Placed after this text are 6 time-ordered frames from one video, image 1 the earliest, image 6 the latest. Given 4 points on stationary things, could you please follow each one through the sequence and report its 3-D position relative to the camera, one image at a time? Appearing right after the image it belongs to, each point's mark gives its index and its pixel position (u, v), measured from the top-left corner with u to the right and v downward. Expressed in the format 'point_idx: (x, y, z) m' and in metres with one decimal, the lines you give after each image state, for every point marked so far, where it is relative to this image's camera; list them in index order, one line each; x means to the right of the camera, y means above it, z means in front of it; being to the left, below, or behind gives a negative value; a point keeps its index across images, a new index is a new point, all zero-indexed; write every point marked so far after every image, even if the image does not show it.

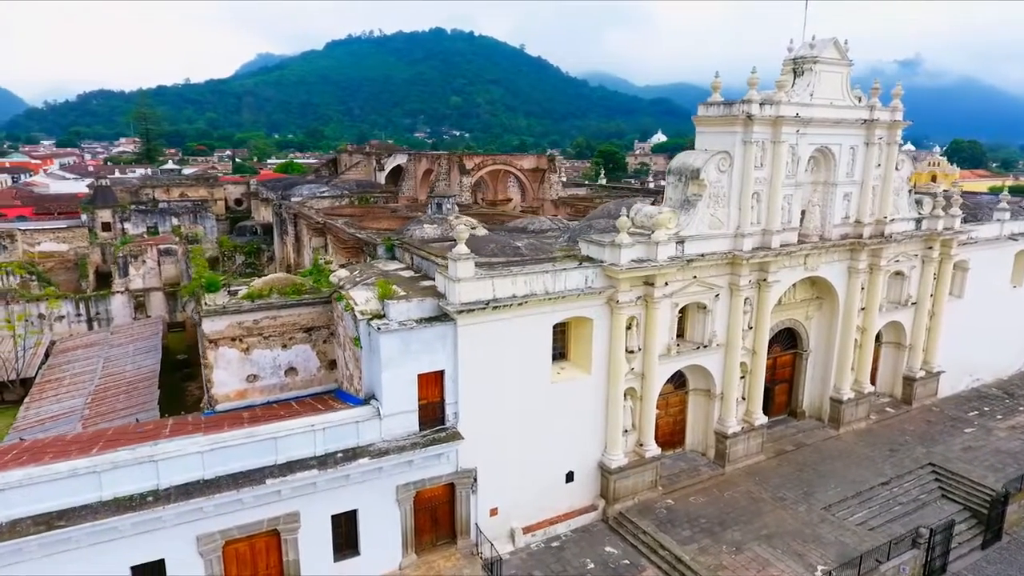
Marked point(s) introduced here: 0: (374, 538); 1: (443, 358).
0: (-3.4, -6.2, +15.9) m
1: (-1.7, -1.7, +16.0) m
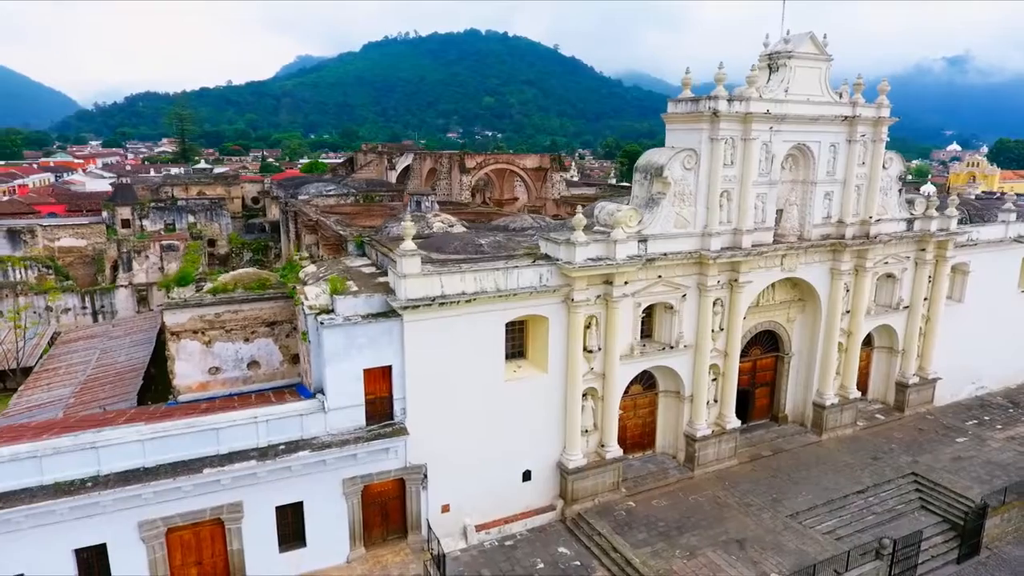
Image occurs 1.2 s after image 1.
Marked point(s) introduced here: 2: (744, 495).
0: (-4.8, -6.1, +16.1) m
1: (-3.1, -1.6, +16.1) m
2: (+7.1, -6.3, +19.7) m
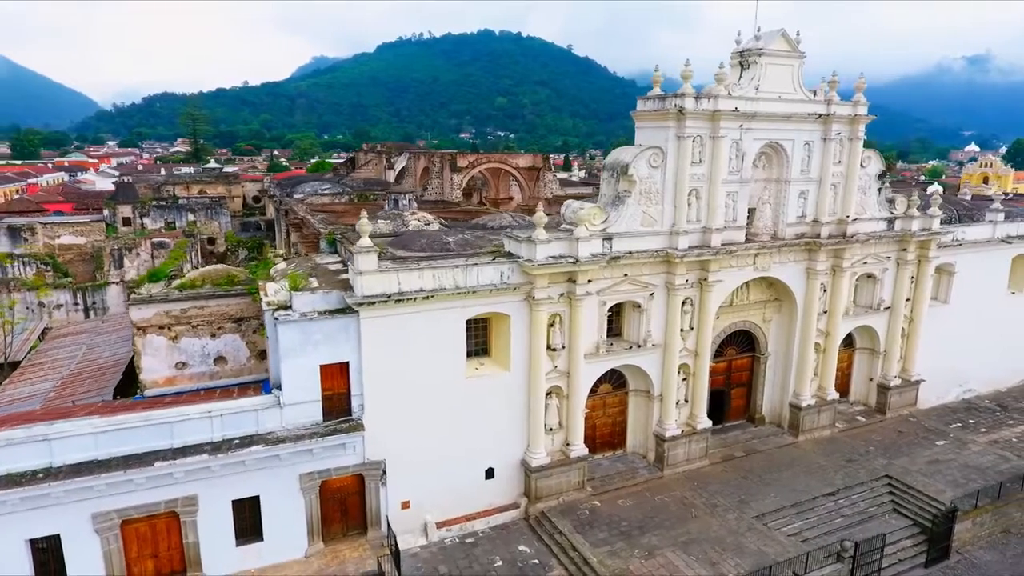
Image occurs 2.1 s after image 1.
0: (-5.9, -6.0, +16.2) m
1: (-4.2, -1.5, +16.2) m
2: (+6.0, -6.3, +19.6) m
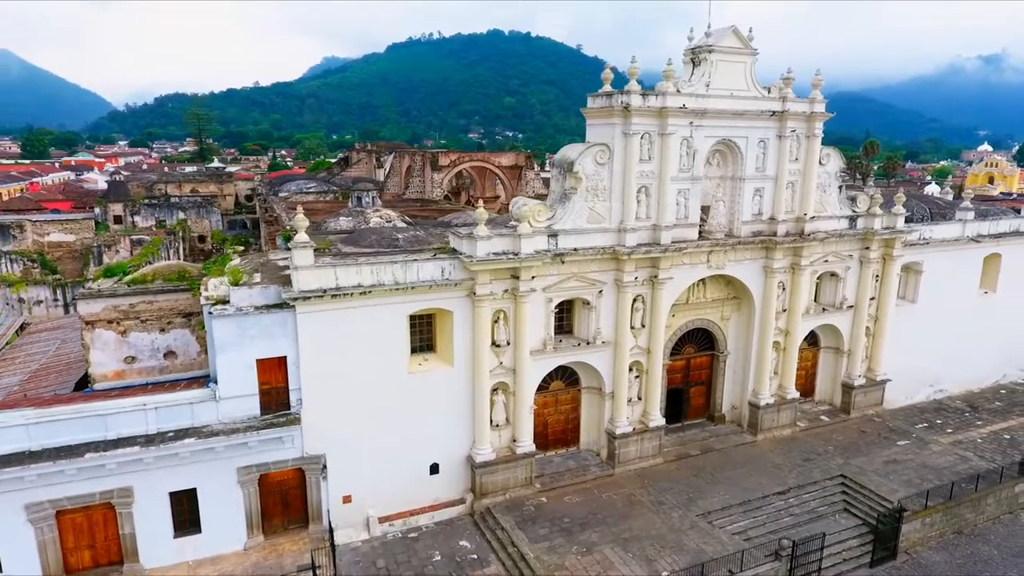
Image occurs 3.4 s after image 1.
0: (-7.5, -5.8, +16.4) m
1: (-5.8, -1.4, +16.4) m
2: (+4.5, -6.2, +19.5) m
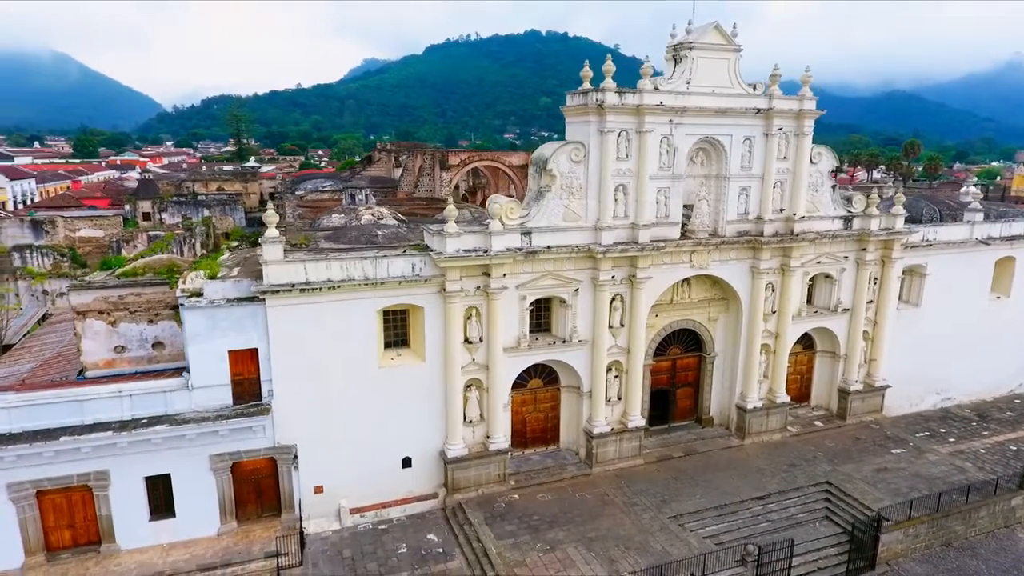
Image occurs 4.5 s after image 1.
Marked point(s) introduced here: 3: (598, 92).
0: (-8.5, -5.6, +17.0) m
1: (-6.7, -1.2, +16.8) m
2: (+3.7, -6.2, +19.4) m
3: (+2.4, +5.5, +18.2) m
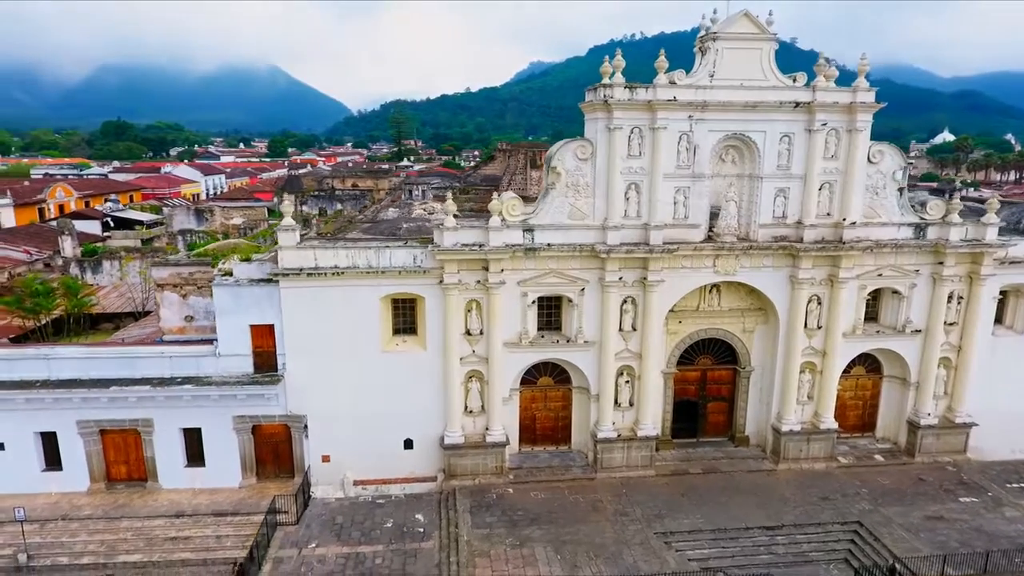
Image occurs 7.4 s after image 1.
0: (-8.9, -5.0, +19.4) m
1: (-7.0, -0.7, +18.8) m
2: (+3.4, -6.3, +18.7) m
3: (+2.5, +5.5, +17.8) m
